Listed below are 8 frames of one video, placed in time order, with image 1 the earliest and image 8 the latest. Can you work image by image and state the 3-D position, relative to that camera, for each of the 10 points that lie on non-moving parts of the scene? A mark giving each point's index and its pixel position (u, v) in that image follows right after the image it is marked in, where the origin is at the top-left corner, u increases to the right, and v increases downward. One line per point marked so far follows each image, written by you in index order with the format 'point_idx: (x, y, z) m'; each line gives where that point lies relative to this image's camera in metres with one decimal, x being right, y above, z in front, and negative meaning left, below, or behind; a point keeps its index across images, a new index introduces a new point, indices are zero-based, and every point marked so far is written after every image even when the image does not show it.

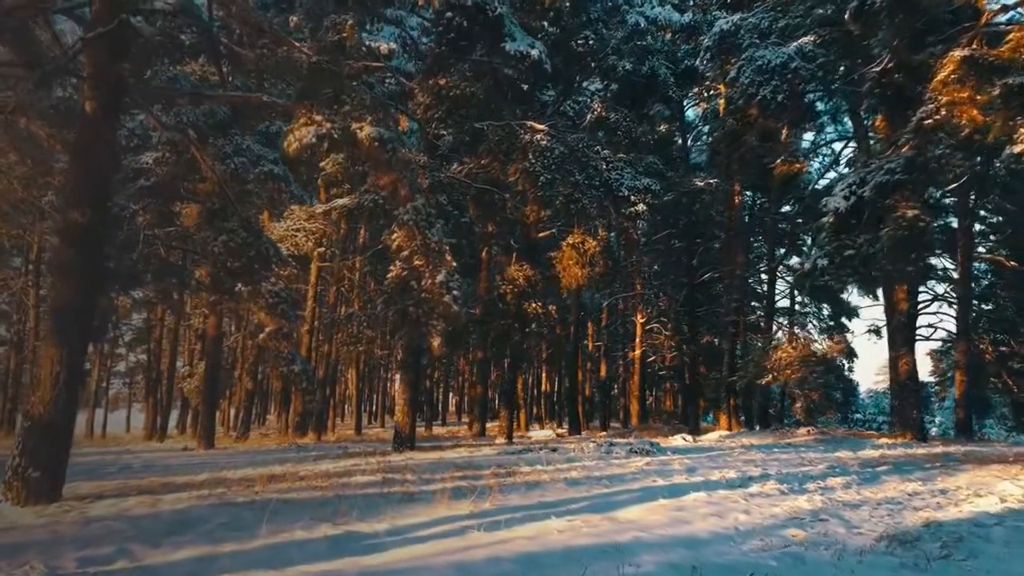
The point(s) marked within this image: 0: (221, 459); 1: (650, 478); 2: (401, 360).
0: (-6.6, -3.9, +17.7) m
1: (+2.0, -2.7, +11.1) m
2: (-2.7, -1.7, +18.6) m
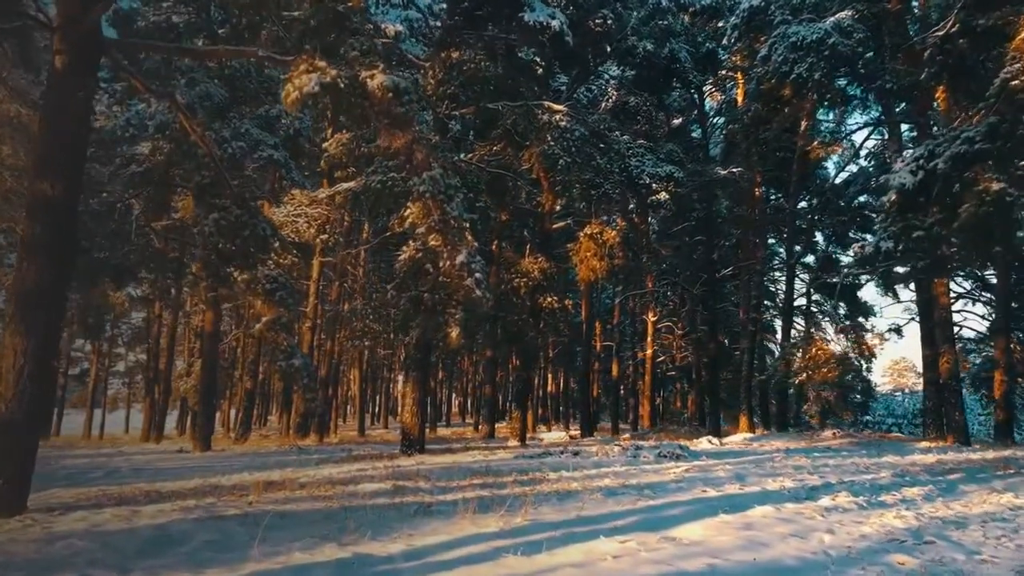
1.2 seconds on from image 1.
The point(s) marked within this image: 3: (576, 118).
0: (-6.3, -3.7, +16.4) m
1: (+2.4, -2.5, +9.8) m
2: (-2.3, -1.5, +17.3) m
3: (+1.5, +4.0, +18.5) m
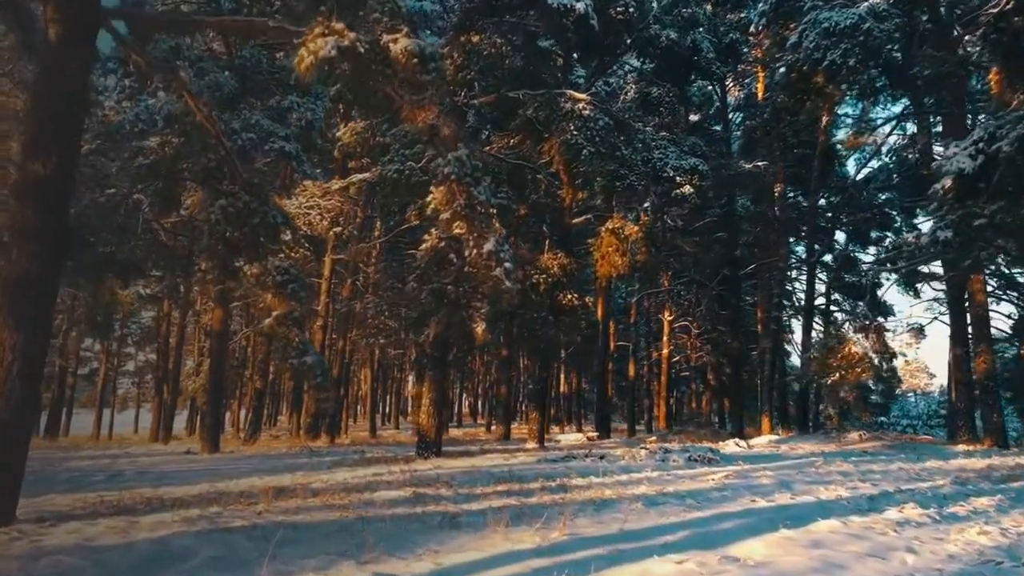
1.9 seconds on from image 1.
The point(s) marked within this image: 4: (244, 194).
0: (-5.8, -3.6, +15.8) m
1: (+2.7, -2.4, +9.0) m
2: (-1.9, -1.4, +16.6) m
3: (+2.0, +4.1, +17.7) m
4: (-4.0, +1.4, +11.6) m
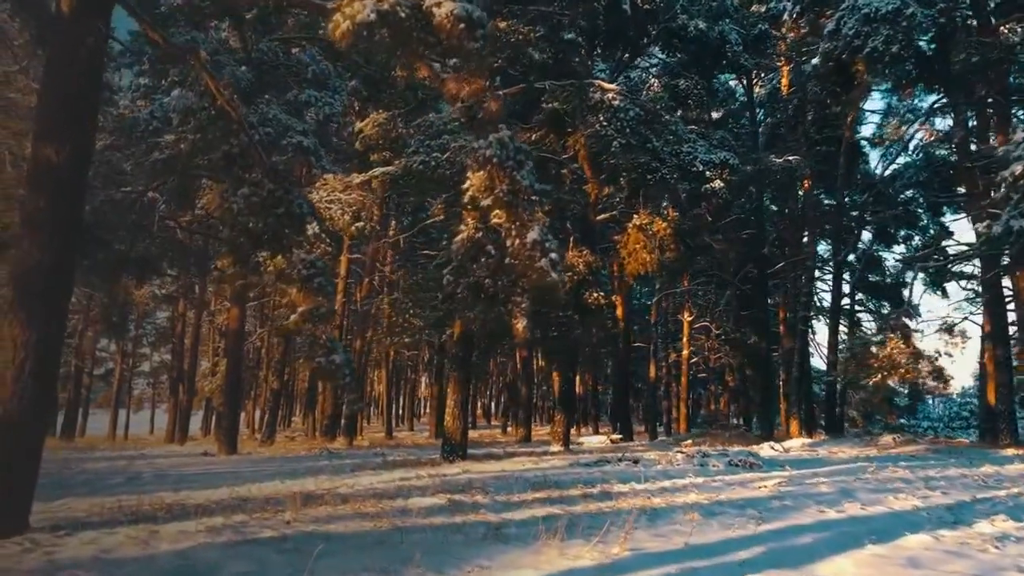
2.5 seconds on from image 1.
0: (-5.2, -3.5, +15.2) m
1: (+3.2, -2.4, +8.4) m
2: (-1.3, -1.4, +16.0) m
3: (+2.6, +4.2, +17.1) m
4: (-3.5, +1.5, +11.1) m
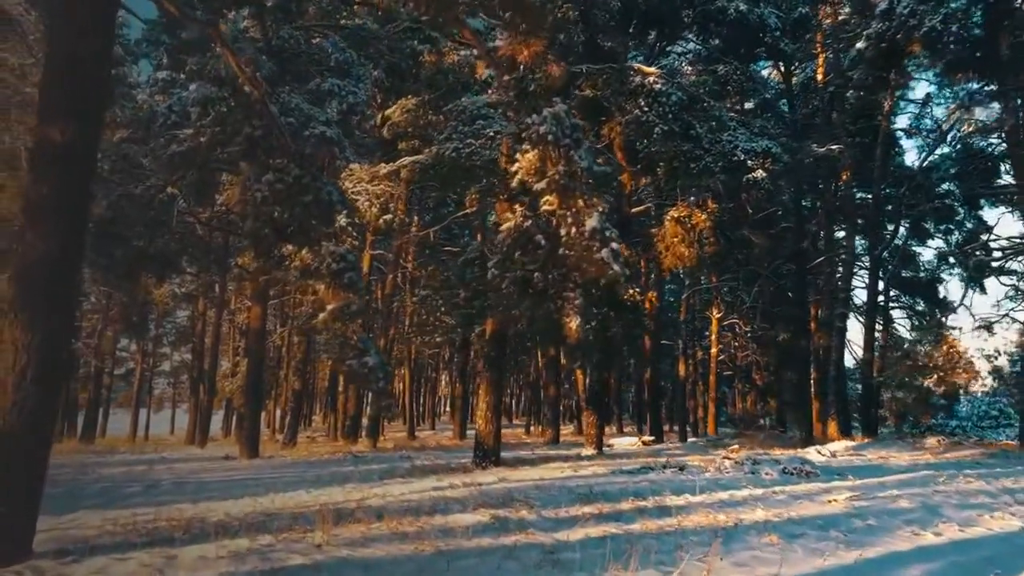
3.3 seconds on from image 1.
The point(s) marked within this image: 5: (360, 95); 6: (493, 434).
0: (-4.6, -3.5, +14.5) m
1: (+3.7, -2.3, +7.4) m
2: (-0.6, -1.3, +15.1) m
3: (+3.3, +4.3, +16.1) m
4: (-2.9, +1.6, +10.3) m
5: (-3.8, +4.9, +19.6) m
6: (-0.4, -2.9, +15.4) m
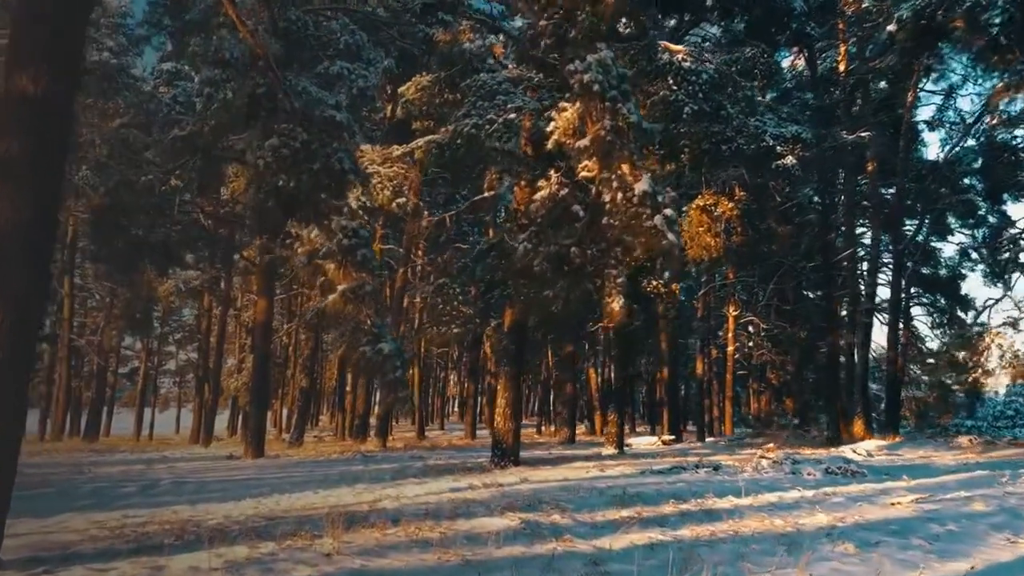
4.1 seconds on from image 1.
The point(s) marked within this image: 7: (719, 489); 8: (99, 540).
0: (-4.2, -3.3, +13.6) m
1: (+4.0, -2.1, +6.5) m
2: (-0.2, -1.1, +14.3) m
3: (+3.7, +4.5, +15.2) m
4: (-2.6, +1.8, +9.4) m
5: (-3.4, +5.1, +18.7) m
6: (0.0, -2.7, +14.5) m
7: (+2.6, -2.6, +10.0) m
8: (-4.0, -2.4, +7.5) m
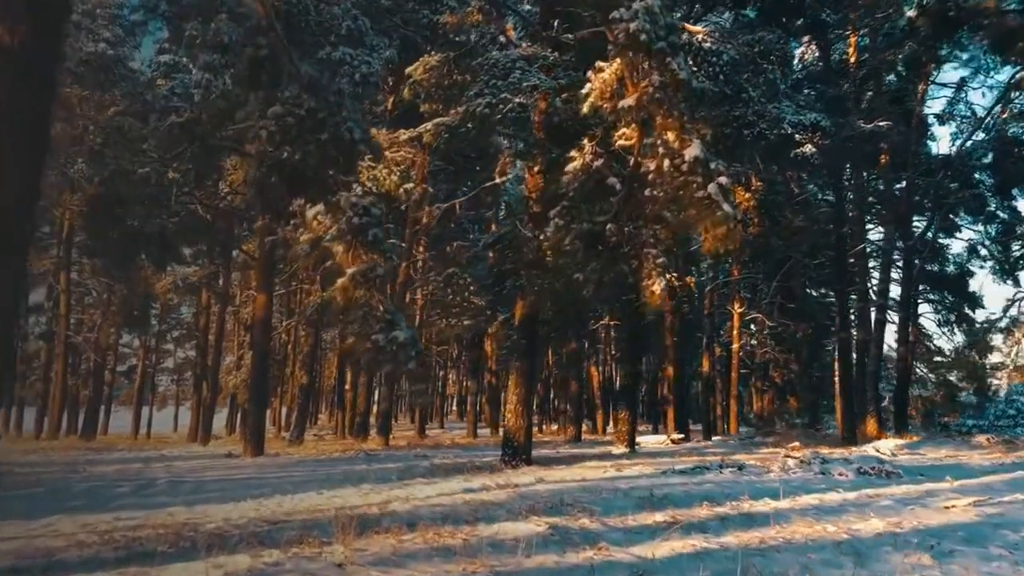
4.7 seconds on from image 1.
0: (-4.0, -3.1, +13.0) m
1: (+4.3, -1.9, +5.9) m
2: (0.0, -0.9, +13.6) m
3: (+3.9, +4.6, +14.6) m
4: (-2.3, +1.9, +8.8) m
5: (-3.2, +5.2, +18.1) m
6: (+0.2, -2.5, +13.9) m
7: (+2.8, -2.4, +9.4) m
8: (-3.8, -2.2, +6.8) m
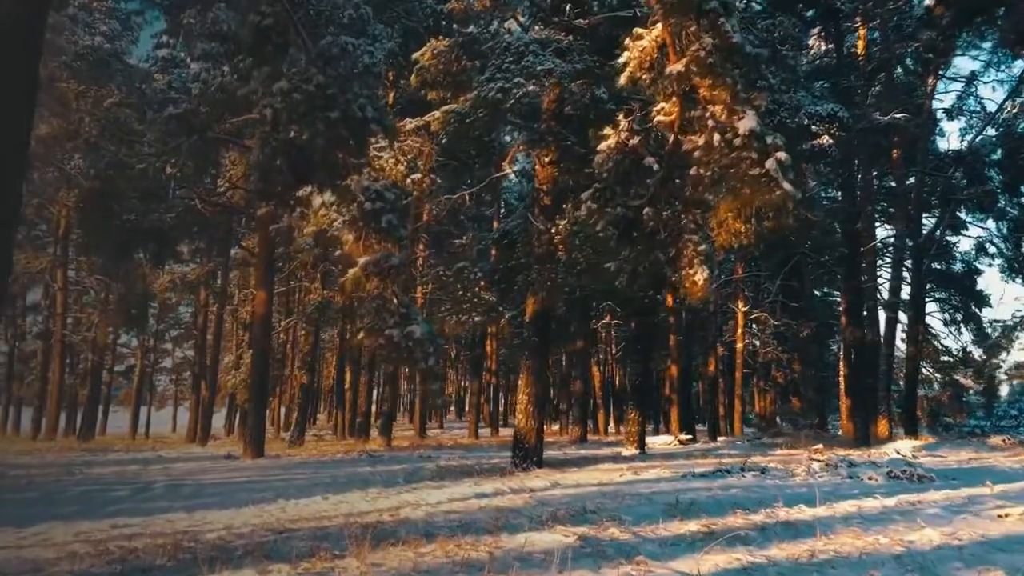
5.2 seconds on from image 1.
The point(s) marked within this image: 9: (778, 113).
0: (-3.8, -3.0, +12.4) m
1: (+4.5, -1.9, +5.4) m
2: (+0.2, -0.8, +13.1) m
3: (+4.1, +4.7, +14.1) m
4: (-2.1, +2.0, +8.2) m
5: (-3.0, +5.3, +17.5) m
6: (+0.4, -2.5, +13.3) m
7: (+3.0, -2.4, +8.8) m
8: (-3.6, -2.2, +6.3) m
9: (+5.0, +3.3, +14.9) m
